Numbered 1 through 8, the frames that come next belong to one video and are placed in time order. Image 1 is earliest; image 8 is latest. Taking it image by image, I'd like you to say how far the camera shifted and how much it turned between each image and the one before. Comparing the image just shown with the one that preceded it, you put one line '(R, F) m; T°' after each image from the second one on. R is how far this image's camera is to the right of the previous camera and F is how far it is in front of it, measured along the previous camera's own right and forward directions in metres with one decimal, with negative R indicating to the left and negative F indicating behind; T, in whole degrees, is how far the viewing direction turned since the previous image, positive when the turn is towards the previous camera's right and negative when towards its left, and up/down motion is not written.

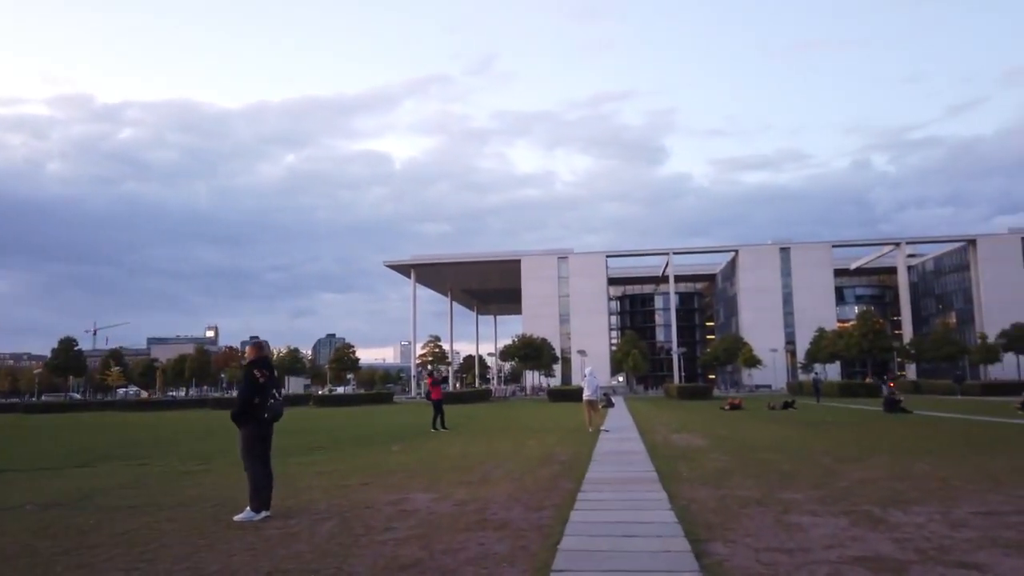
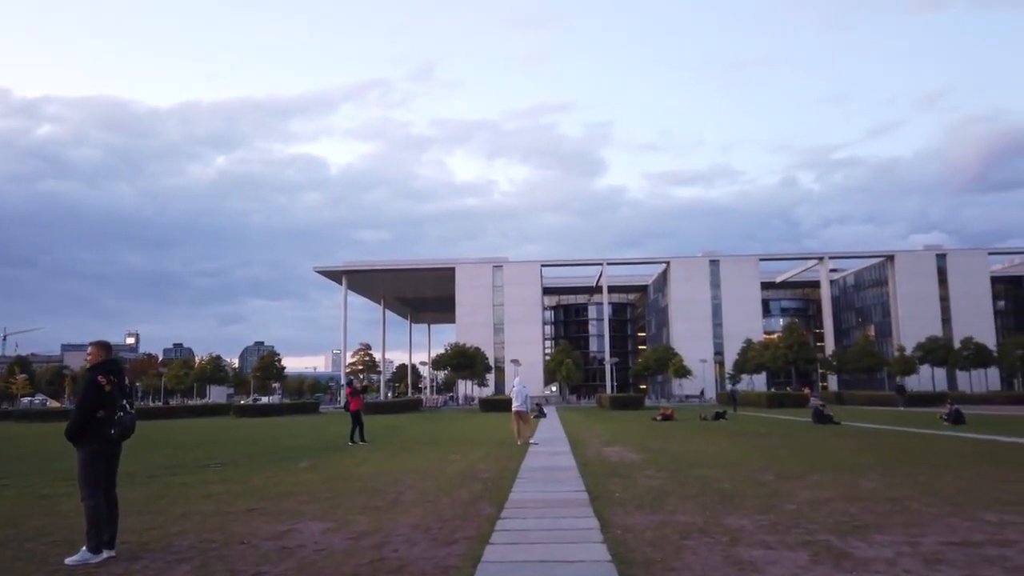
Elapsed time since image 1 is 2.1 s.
(+0.3, +1.3) m; +5°
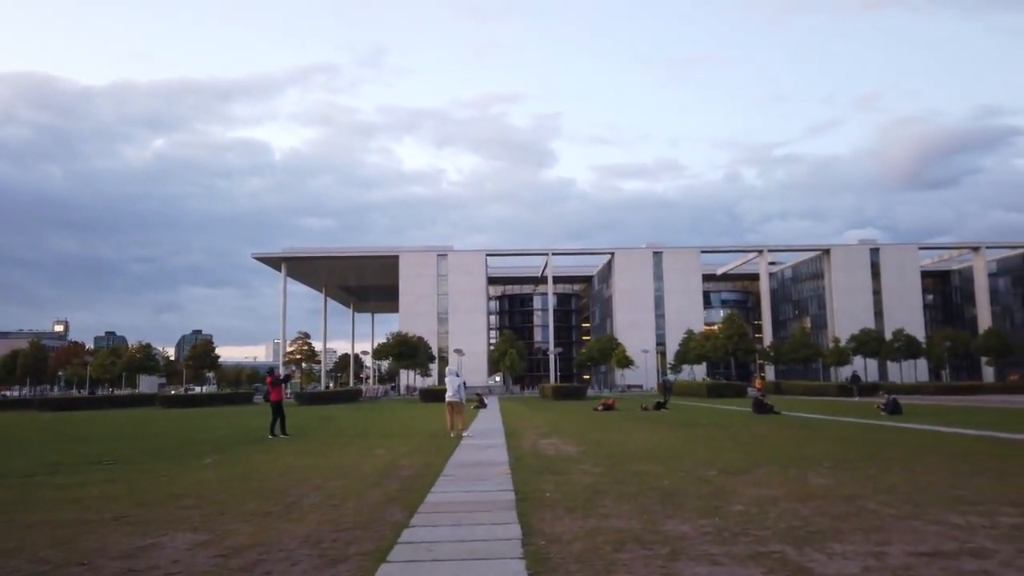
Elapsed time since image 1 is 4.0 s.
(+0.3, +1.1) m; +4°
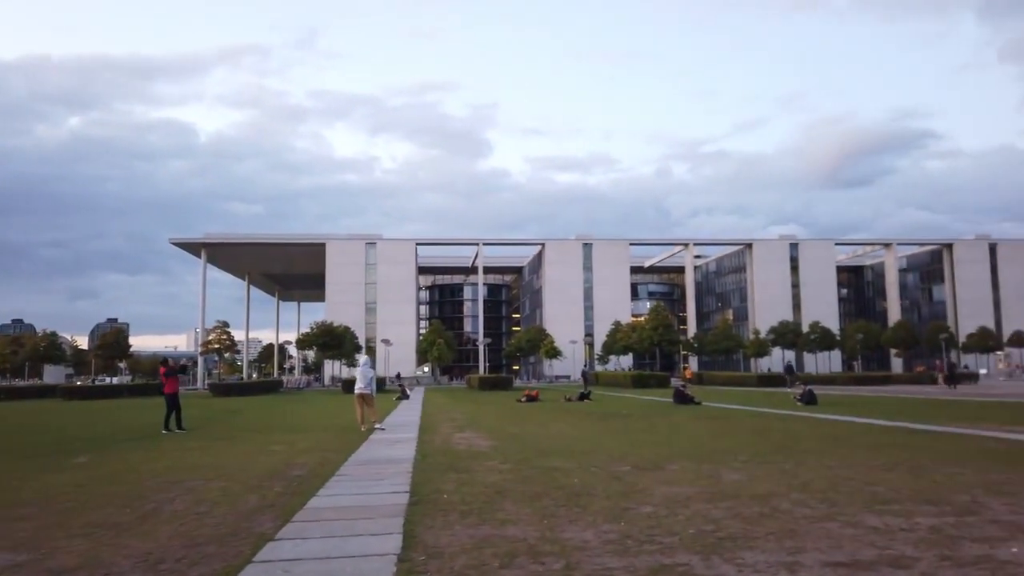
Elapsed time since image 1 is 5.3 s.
(+0.4, +0.8) m; +5°
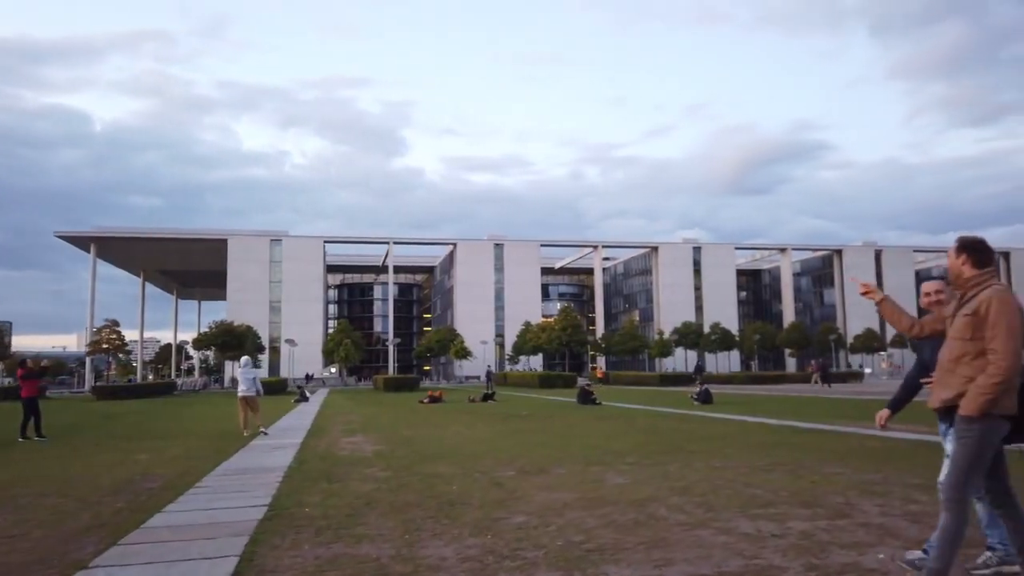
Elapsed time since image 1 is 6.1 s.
(+0.4, +0.5) m; +7°
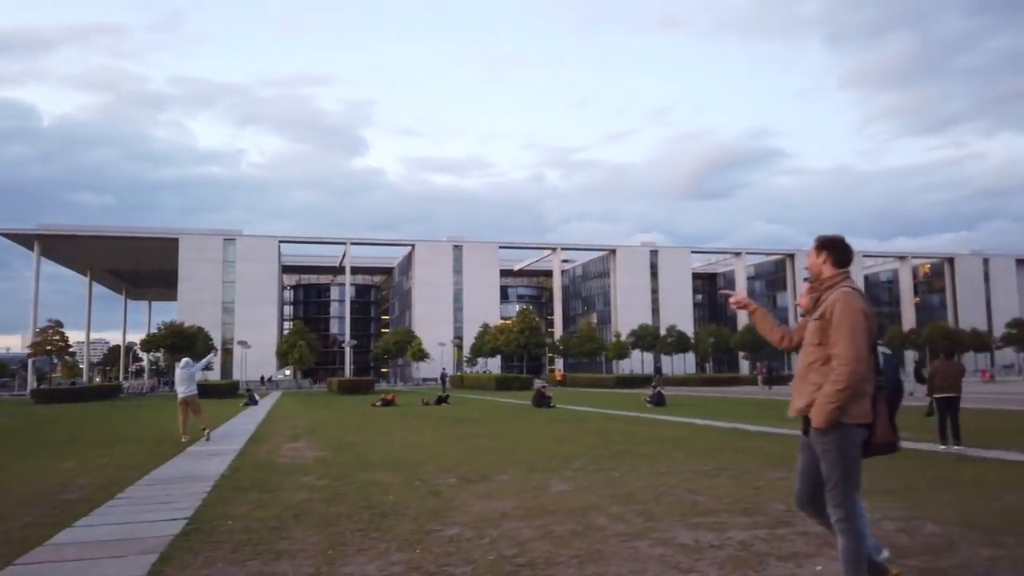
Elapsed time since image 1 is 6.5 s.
(+0.2, +0.3) m; +3°
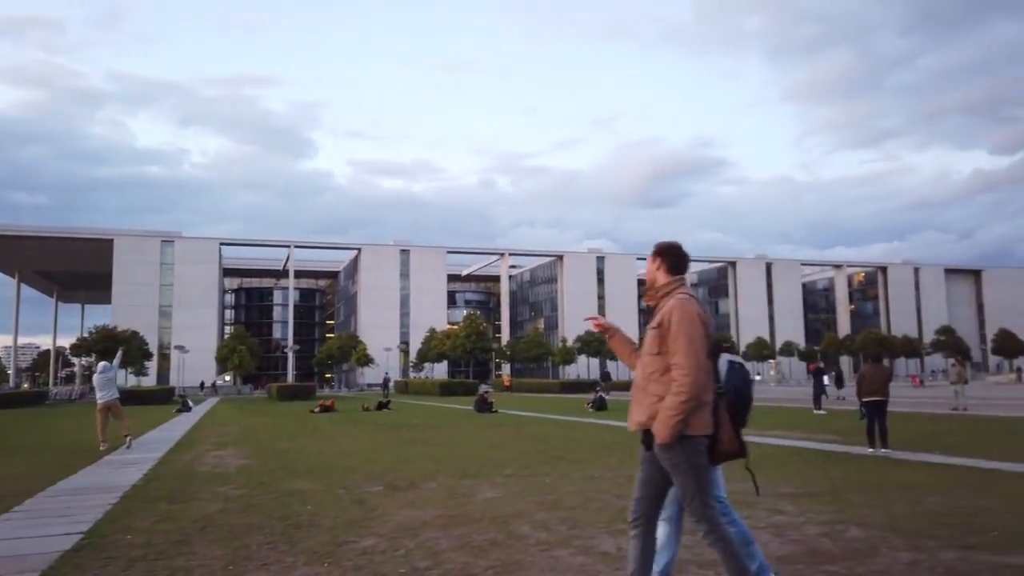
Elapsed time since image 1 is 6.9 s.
(+0.2, +0.2) m; +4°
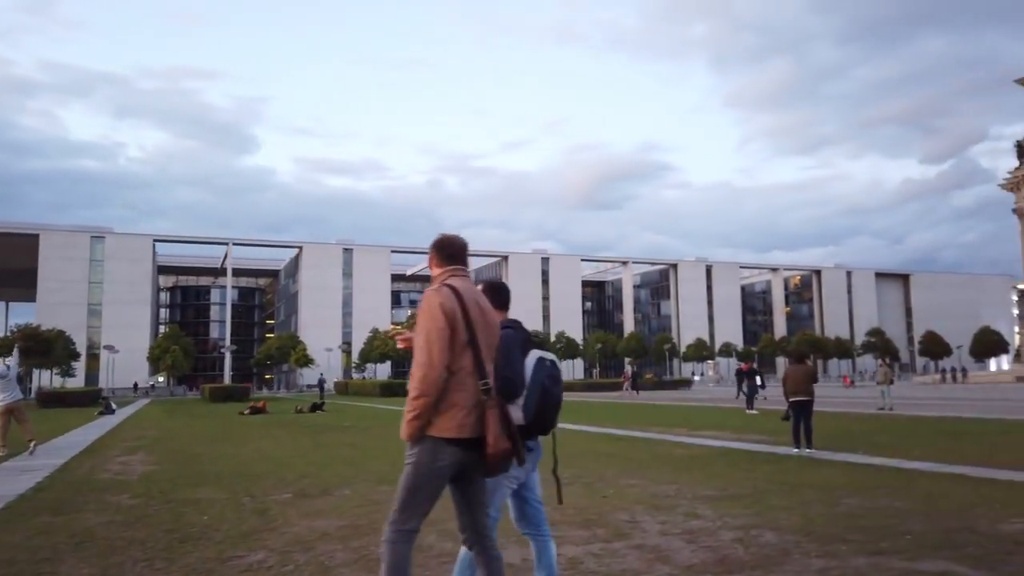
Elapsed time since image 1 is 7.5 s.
(+0.3, +0.4) m; +4°
